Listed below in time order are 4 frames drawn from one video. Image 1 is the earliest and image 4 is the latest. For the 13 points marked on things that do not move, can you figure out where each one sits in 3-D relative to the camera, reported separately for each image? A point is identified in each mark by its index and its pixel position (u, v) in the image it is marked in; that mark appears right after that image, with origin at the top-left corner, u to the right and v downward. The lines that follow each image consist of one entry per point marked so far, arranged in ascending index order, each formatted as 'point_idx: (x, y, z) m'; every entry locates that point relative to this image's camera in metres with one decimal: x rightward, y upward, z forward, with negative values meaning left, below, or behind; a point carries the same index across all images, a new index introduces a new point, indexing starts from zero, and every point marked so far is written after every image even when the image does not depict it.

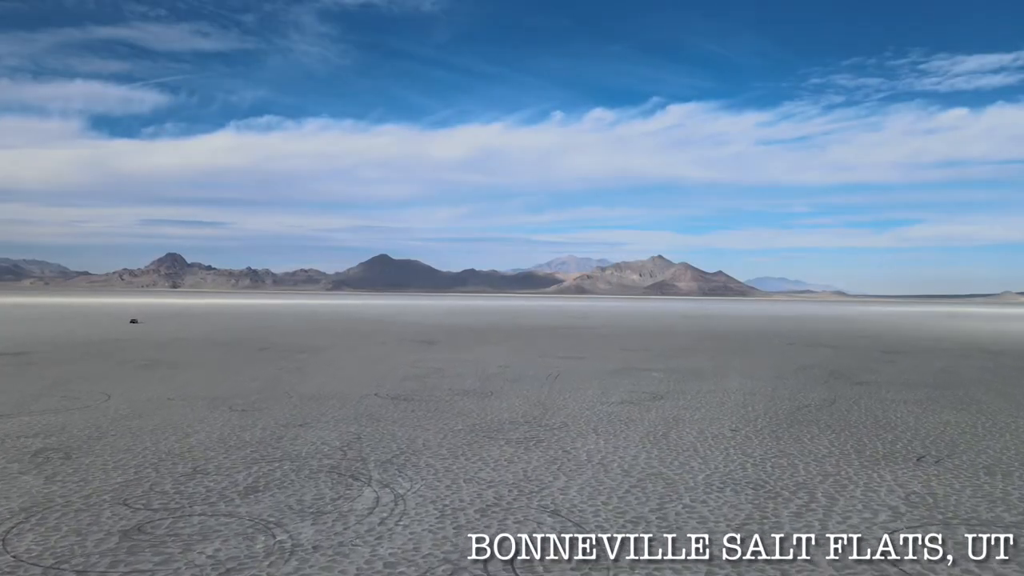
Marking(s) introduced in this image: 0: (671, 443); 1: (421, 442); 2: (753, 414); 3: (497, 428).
0: (+2.1, -2.0, +9.8) m
1: (-1.2, -2.0, +9.7) m
2: (+3.9, -2.1, +12.2) m
3: (-0.2, -2.0, +10.8) m
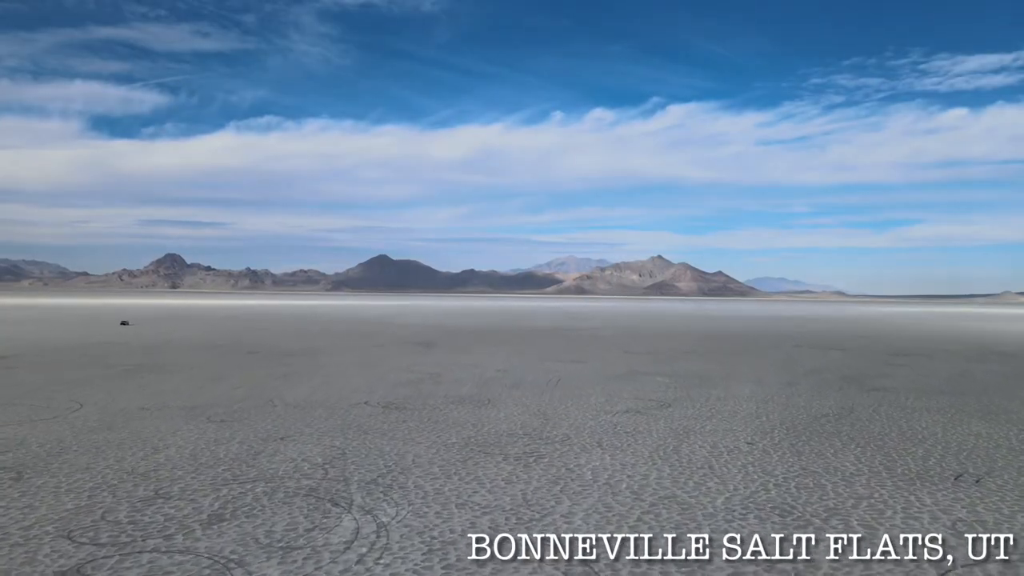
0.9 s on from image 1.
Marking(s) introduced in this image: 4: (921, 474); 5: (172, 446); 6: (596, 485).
0: (+2.1, -2.0, +9.0) m
1: (-1.2, -2.0, +8.9) m
2: (+3.9, -2.1, +11.4) m
3: (-0.3, -2.0, +10.0) m
4: (+4.6, -2.1, +8.4) m
5: (-4.2, -2.0, +9.4) m
6: (+0.9, -2.0, +7.8) m
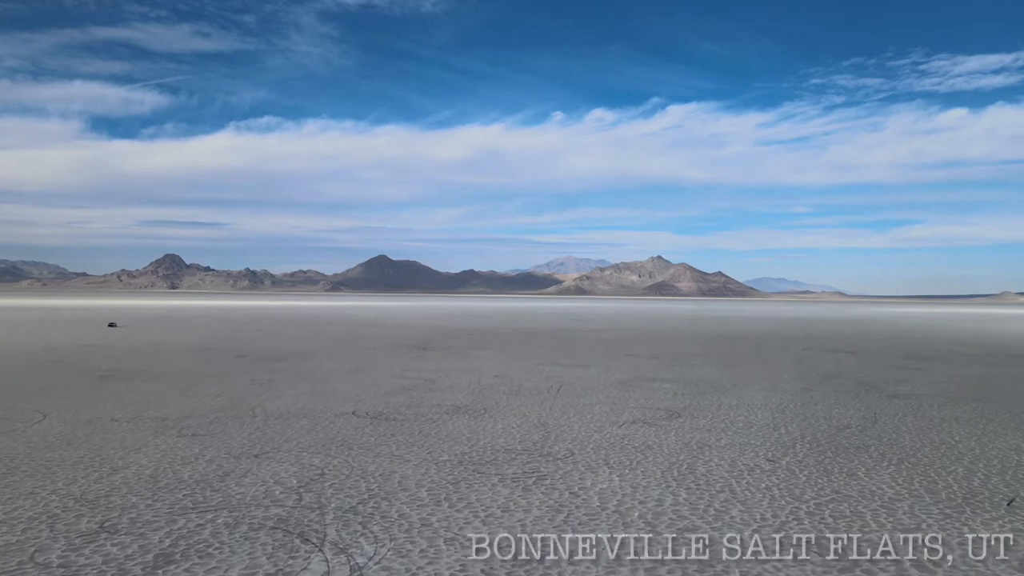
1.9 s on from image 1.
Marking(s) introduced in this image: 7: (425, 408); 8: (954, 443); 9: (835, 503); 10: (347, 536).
0: (+2.0, -2.1, +8.1) m
1: (-1.2, -2.0, +7.9) m
2: (+3.9, -2.1, +10.4) m
3: (-0.3, -2.1, +9.1) m
4: (+4.6, -2.1, +7.5) m
5: (-4.3, -2.0, +8.4) m
6: (+0.8, -2.1, +6.8) m
7: (-1.5, -2.1, +12.9) m
8: (+6.1, -2.2, +10.4) m
9: (+3.1, -2.1, +7.3) m
10: (-1.3, -2.0, +6.1) m
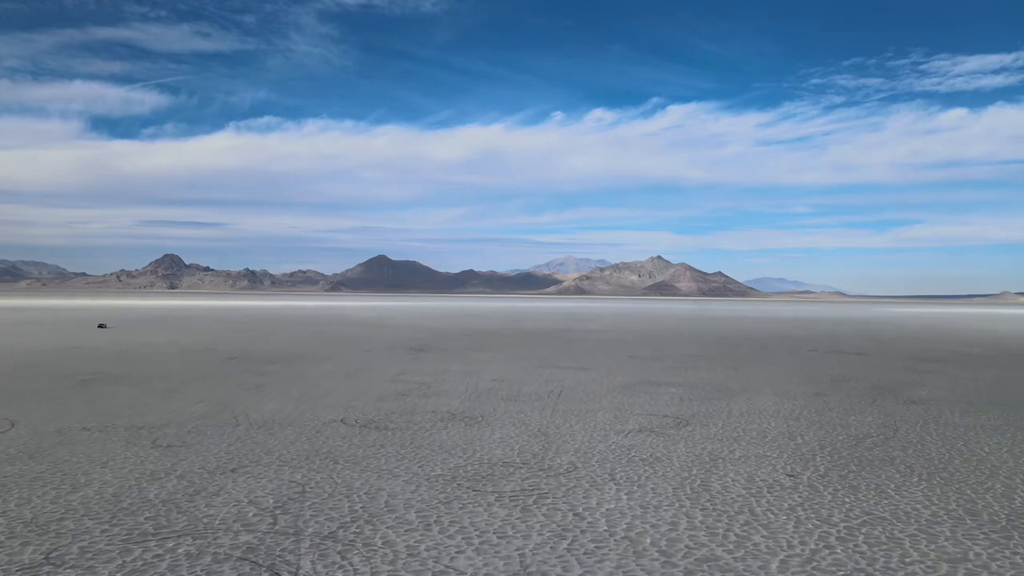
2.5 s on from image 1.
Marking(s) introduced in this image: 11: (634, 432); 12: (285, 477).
0: (+2.0, -2.1, +7.4) m
1: (-1.2, -2.0, +7.2) m
2: (+3.8, -2.1, +9.7) m
3: (-0.3, -2.1, +8.4) m
4: (+4.5, -2.1, +6.8) m
5: (-4.3, -2.0, +7.7) m
6: (+0.8, -2.1, +6.1) m
7: (-1.5, -2.1, +12.2) m
8: (+6.1, -2.2, +9.7) m
9: (+3.1, -2.1, +6.6) m
10: (-1.4, -2.0, +5.4) m
11: (+1.8, -2.1, +11.1) m
12: (-2.4, -2.0, +8.1) m
